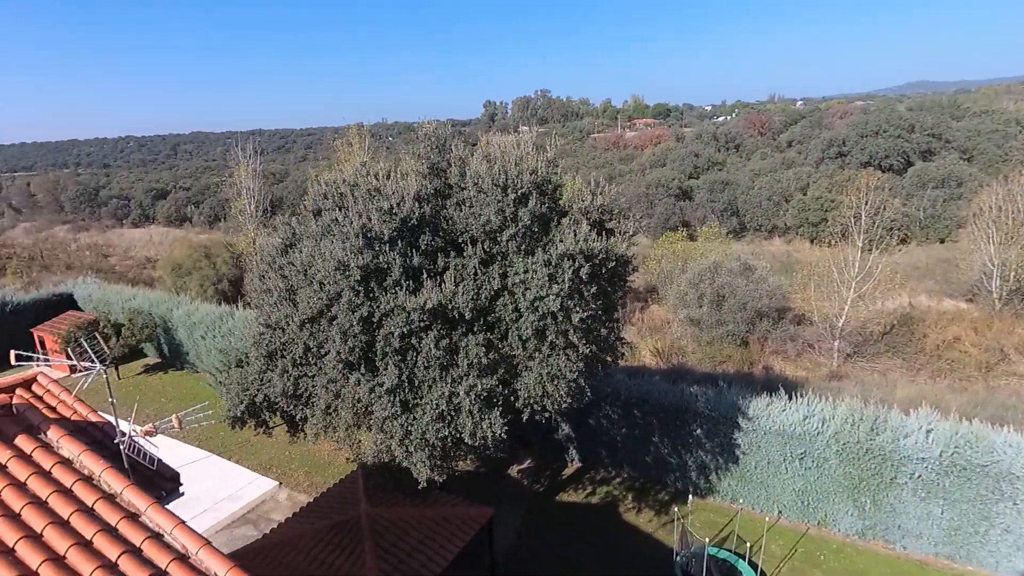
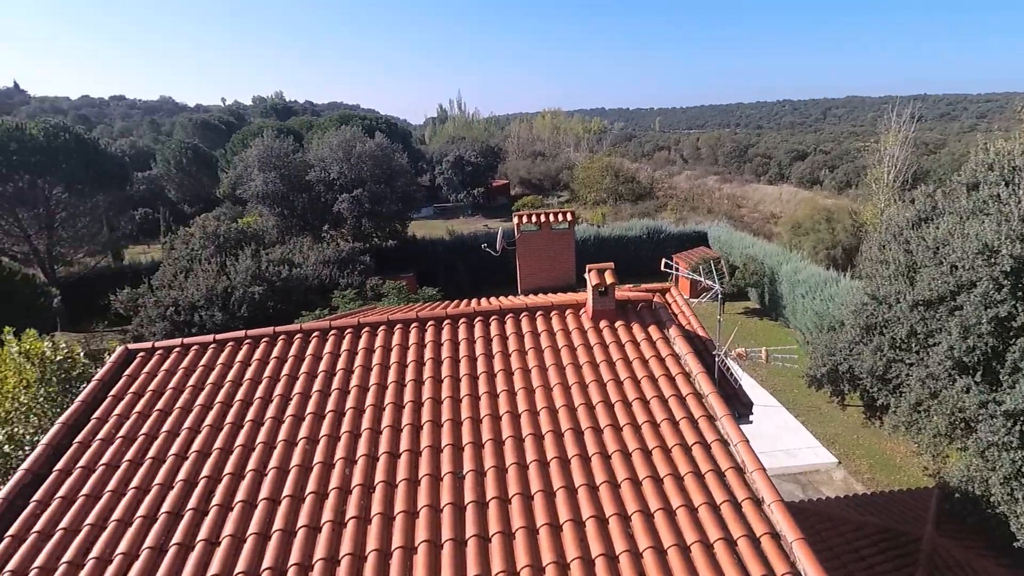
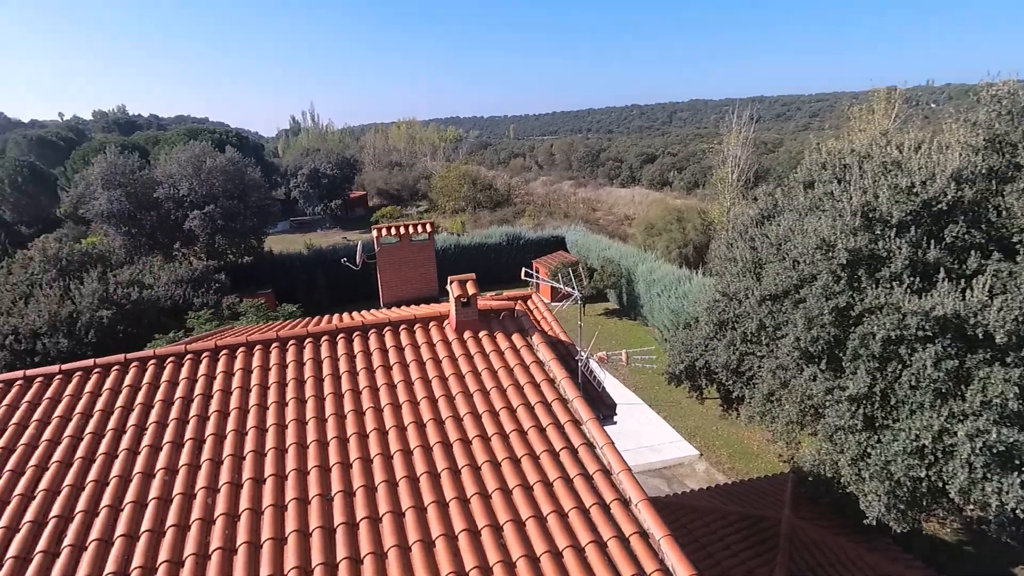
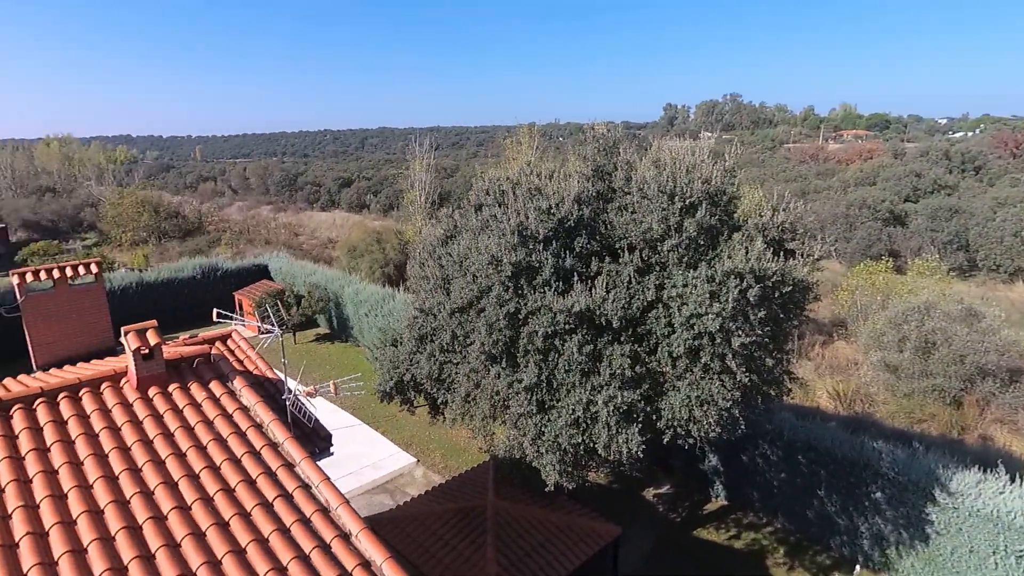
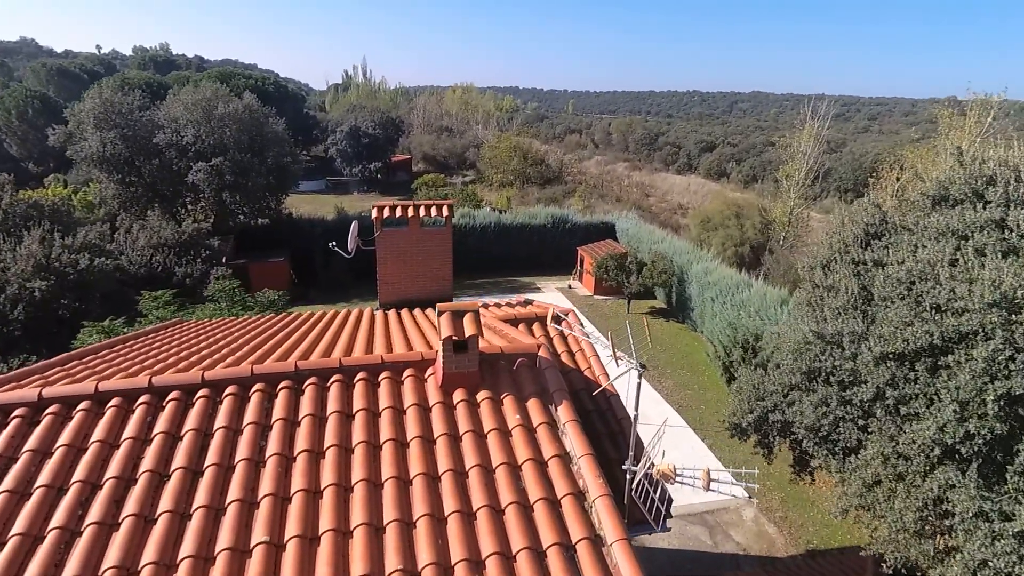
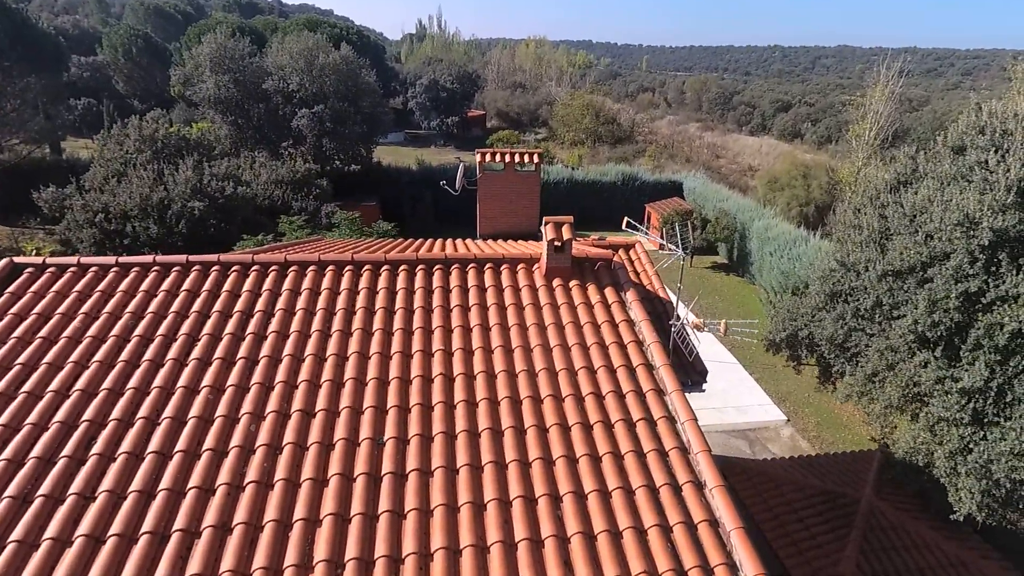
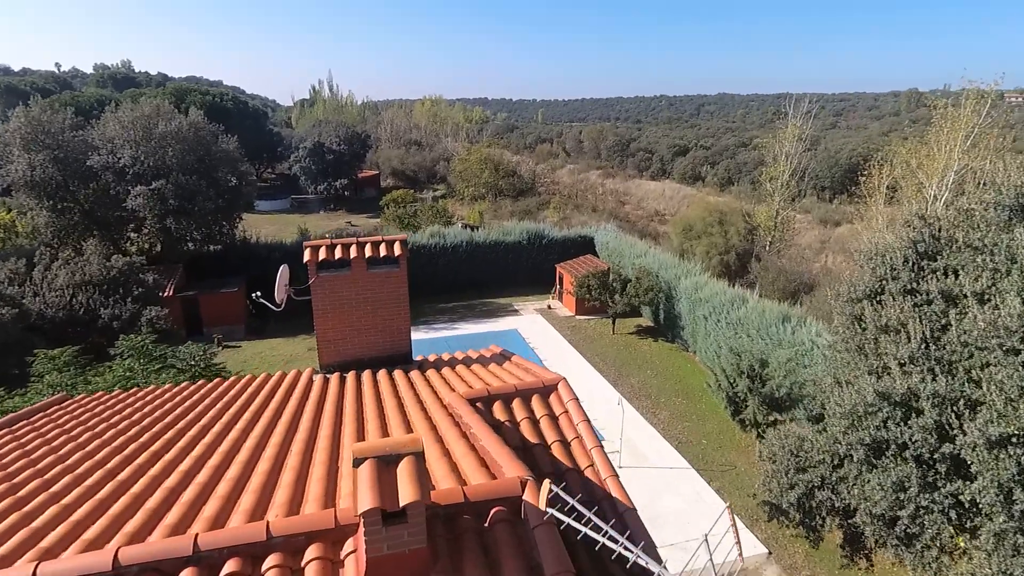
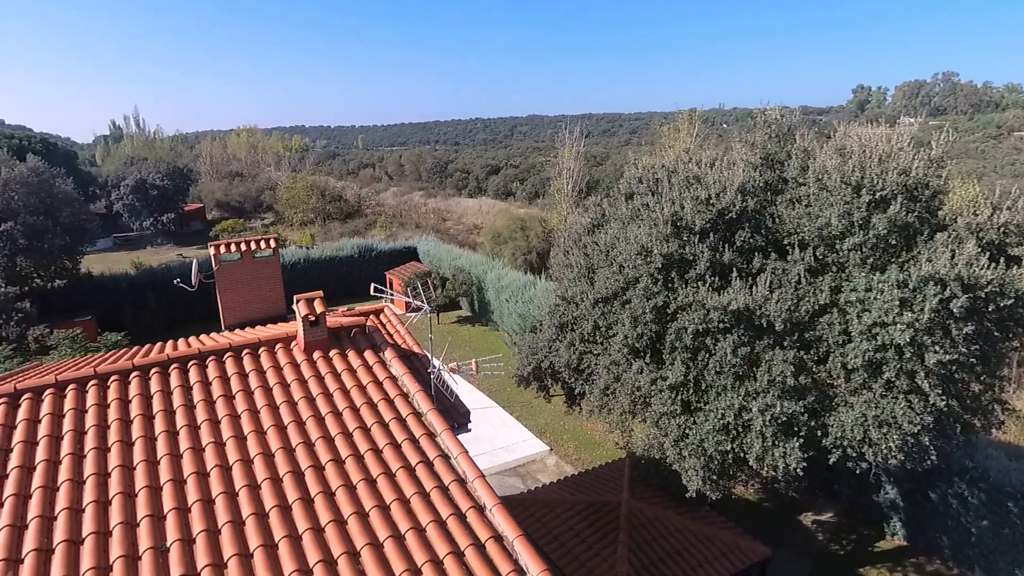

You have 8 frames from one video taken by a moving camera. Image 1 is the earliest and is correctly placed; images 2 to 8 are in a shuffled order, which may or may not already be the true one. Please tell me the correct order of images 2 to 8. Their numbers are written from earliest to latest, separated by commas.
4, 8, 3, 2, 6, 5, 7
